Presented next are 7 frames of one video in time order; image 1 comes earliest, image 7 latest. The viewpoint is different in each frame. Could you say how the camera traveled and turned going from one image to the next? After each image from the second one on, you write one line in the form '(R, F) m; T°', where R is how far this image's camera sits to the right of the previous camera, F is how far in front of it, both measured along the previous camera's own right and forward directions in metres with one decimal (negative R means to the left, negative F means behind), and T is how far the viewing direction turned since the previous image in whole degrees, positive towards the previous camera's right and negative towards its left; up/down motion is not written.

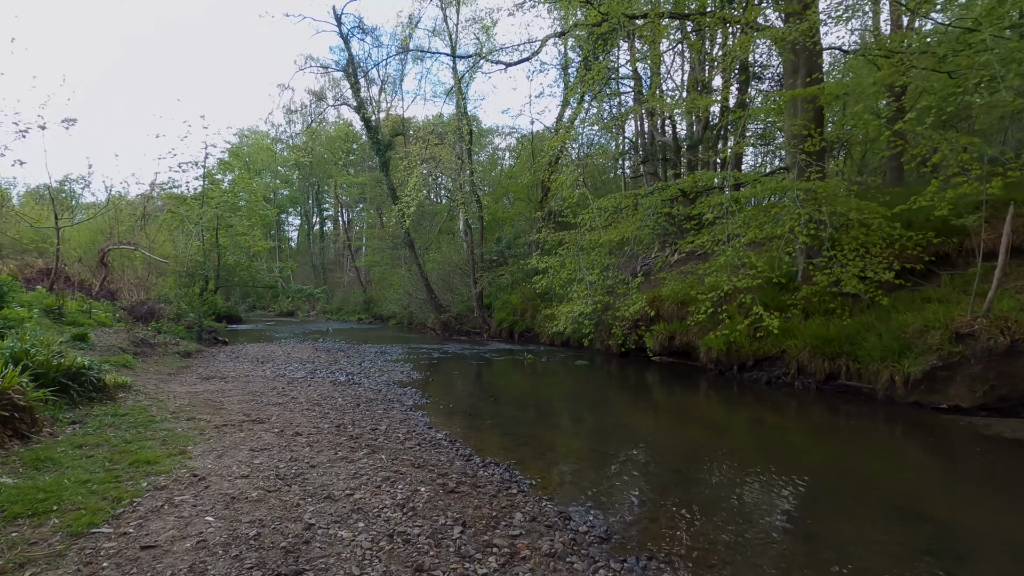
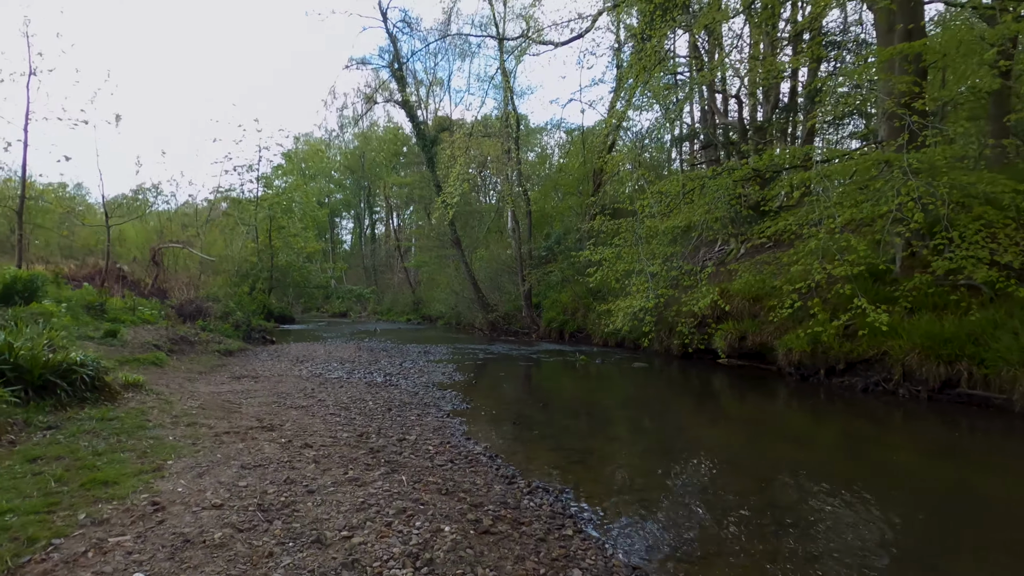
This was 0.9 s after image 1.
(0.0, +1.1) m; -5°
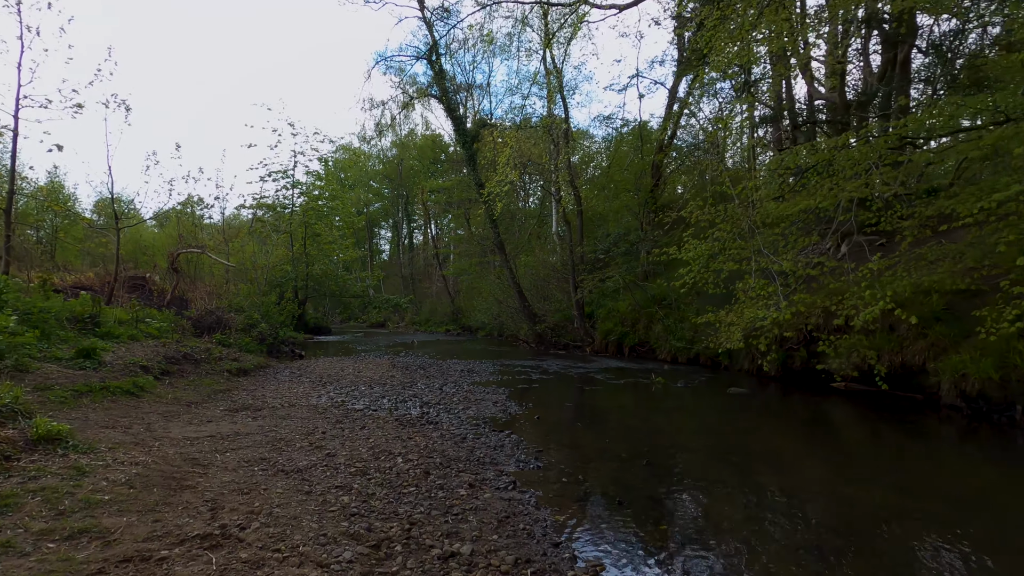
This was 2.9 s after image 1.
(-0.5, +2.4) m; -4°
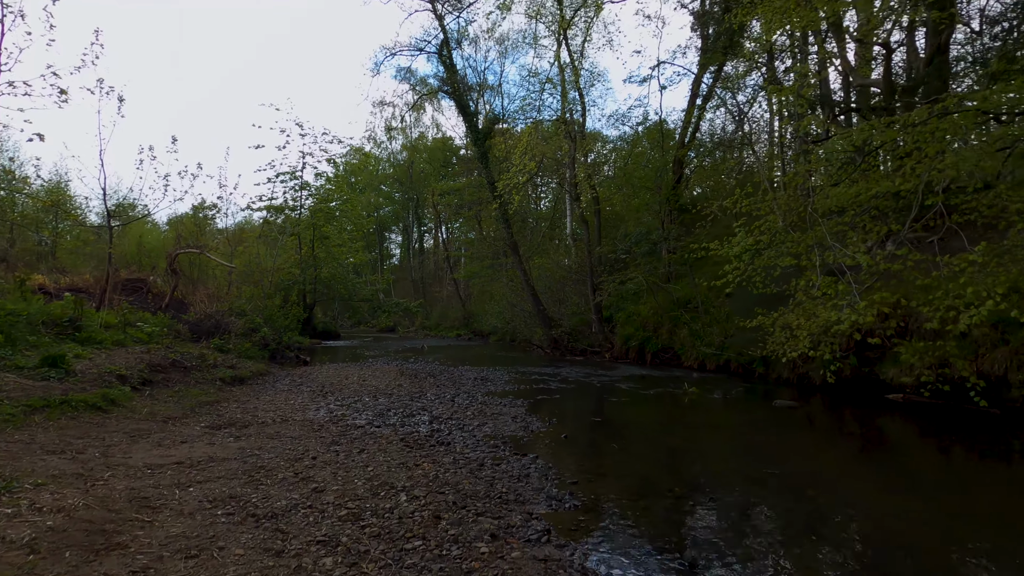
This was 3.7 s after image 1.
(-0.2, +1.0) m; -1°
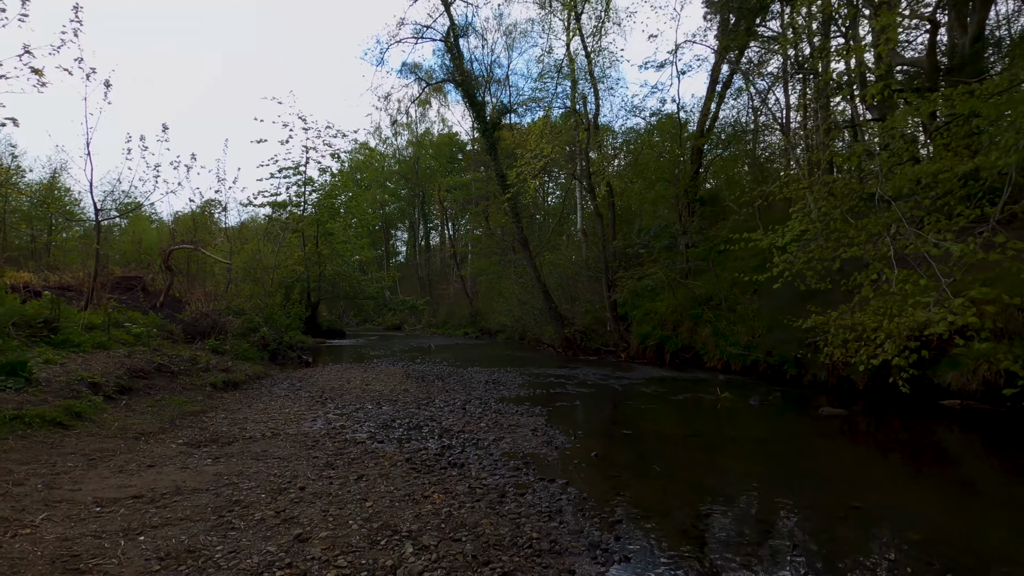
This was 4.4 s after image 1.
(-0.2, +0.9) m; -1°
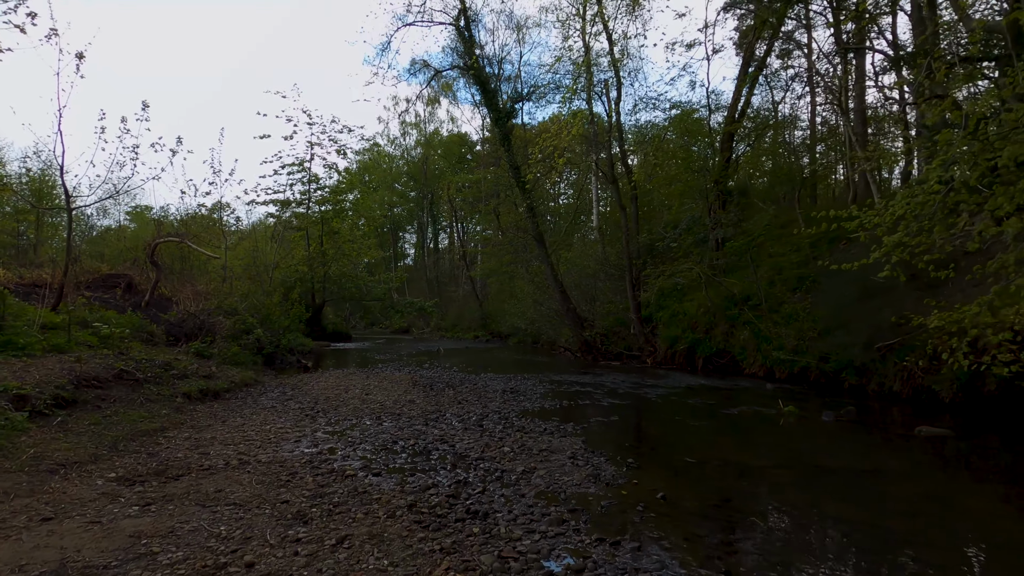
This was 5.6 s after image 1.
(-0.3, +1.5) m; -1°
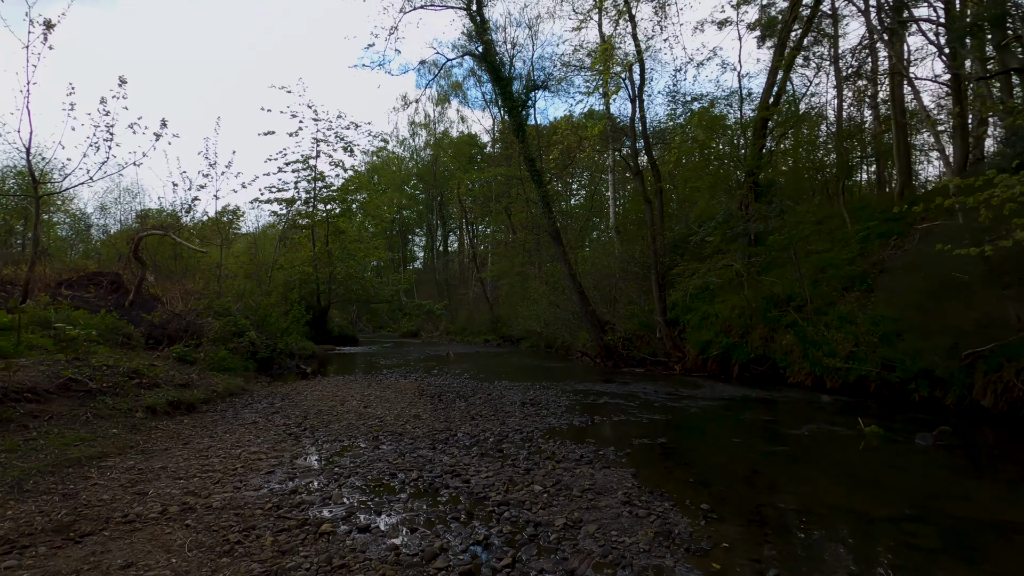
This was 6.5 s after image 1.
(-0.2, +1.4) m; -1°
